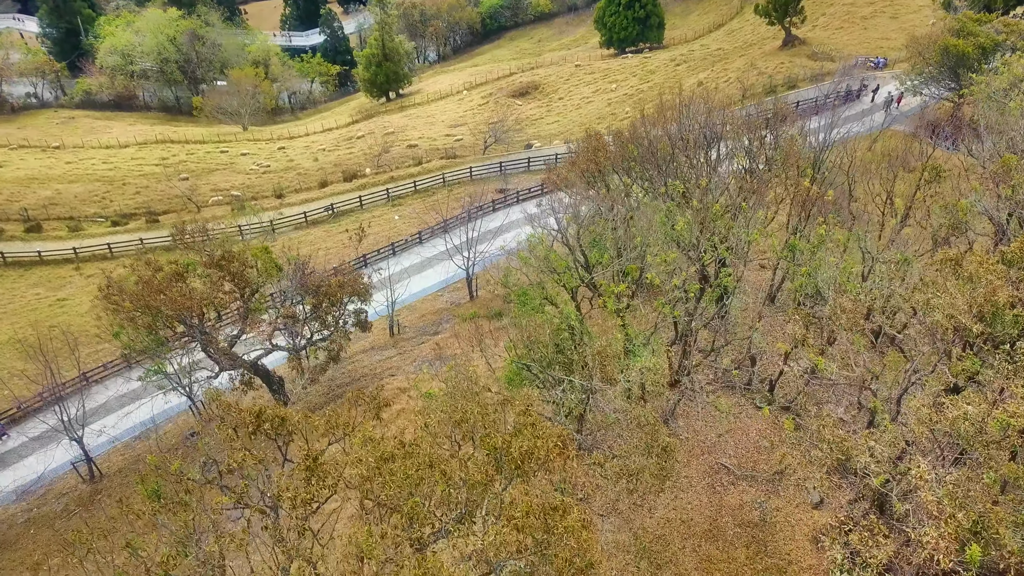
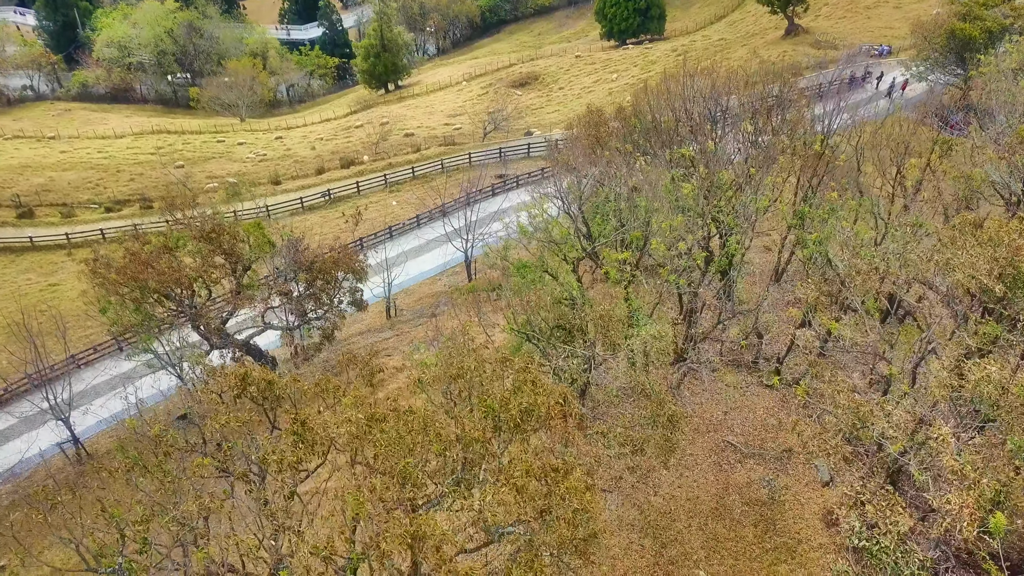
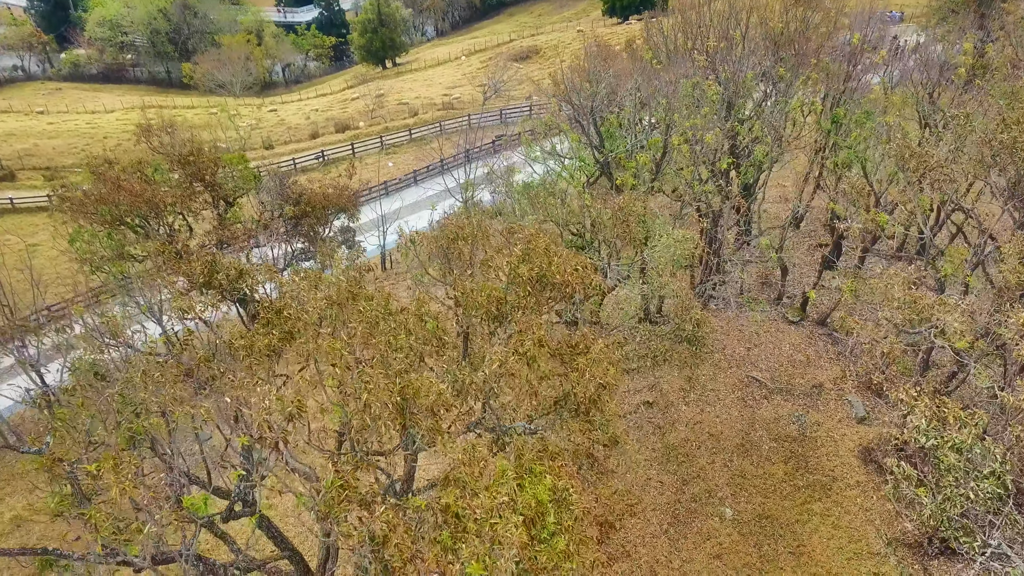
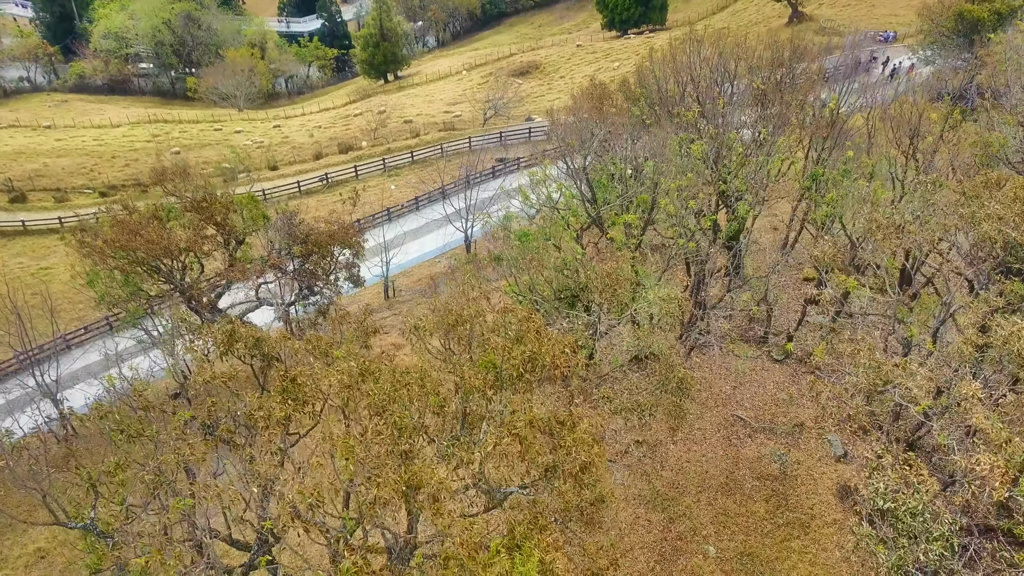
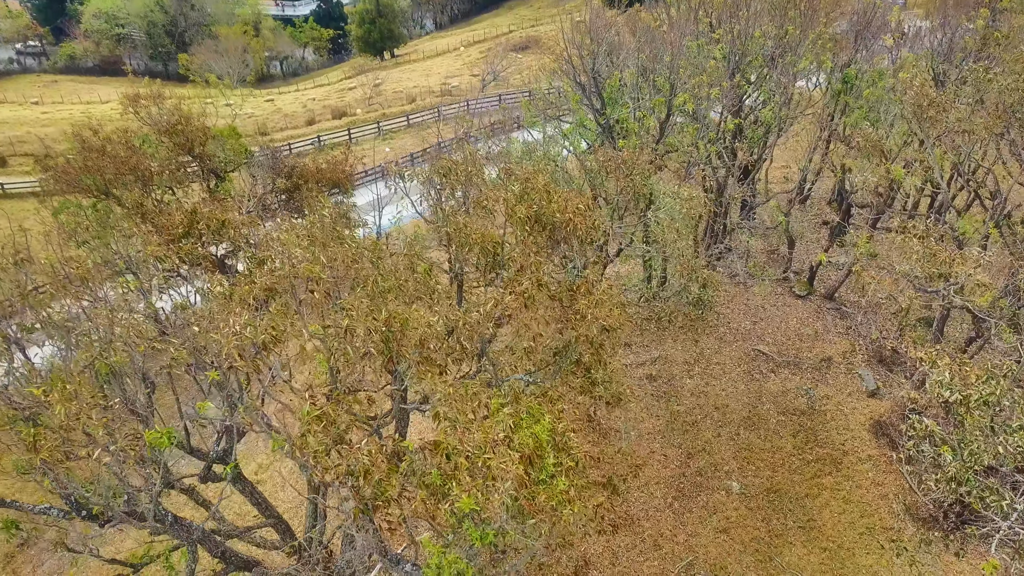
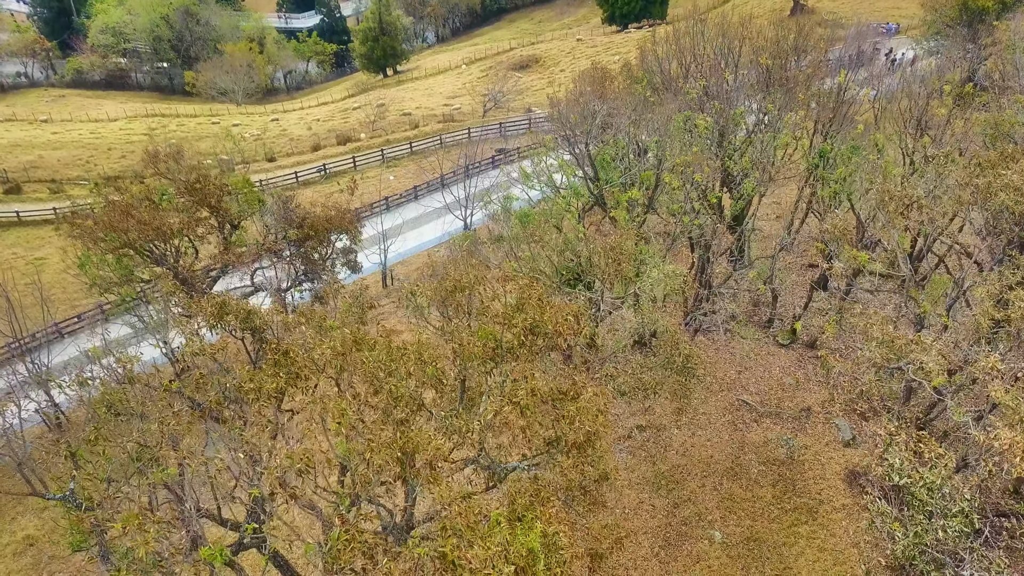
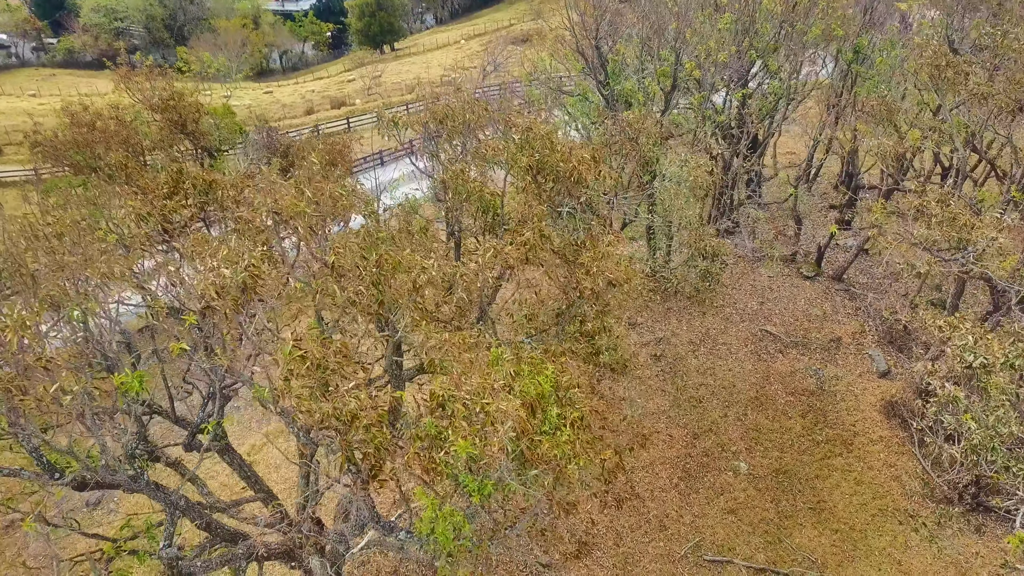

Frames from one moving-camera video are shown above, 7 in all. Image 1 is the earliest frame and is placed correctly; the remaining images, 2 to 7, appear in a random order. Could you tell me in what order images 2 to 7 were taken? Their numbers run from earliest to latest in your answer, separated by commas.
2, 4, 6, 3, 5, 7
